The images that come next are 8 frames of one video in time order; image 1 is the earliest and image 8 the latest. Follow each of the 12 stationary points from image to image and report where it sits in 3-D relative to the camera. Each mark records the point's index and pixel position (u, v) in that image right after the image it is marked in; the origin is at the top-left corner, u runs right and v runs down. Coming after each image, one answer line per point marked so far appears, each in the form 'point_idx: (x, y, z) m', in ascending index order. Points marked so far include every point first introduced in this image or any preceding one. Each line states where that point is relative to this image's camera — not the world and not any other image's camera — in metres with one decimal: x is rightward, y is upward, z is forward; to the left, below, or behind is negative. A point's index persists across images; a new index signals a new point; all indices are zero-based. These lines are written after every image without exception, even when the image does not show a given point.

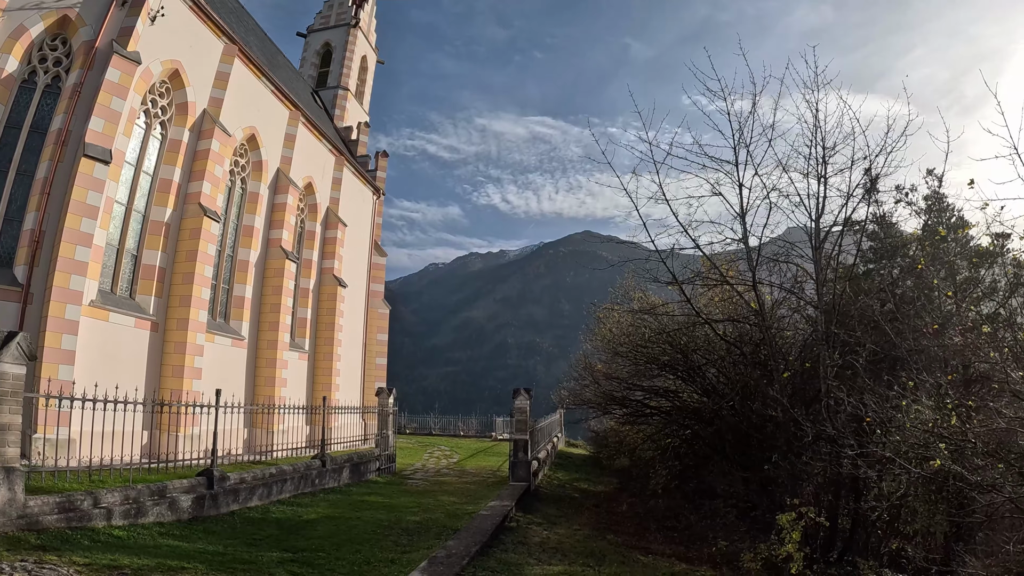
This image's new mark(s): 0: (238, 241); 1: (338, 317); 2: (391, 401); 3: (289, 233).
0: (-6.1, +1.1, +13.8) m
1: (-4.7, -0.8, +16.8) m
2: (-2.6, -2.5, +13.4) m
3: (-5.3, +1.4, +14.8) m
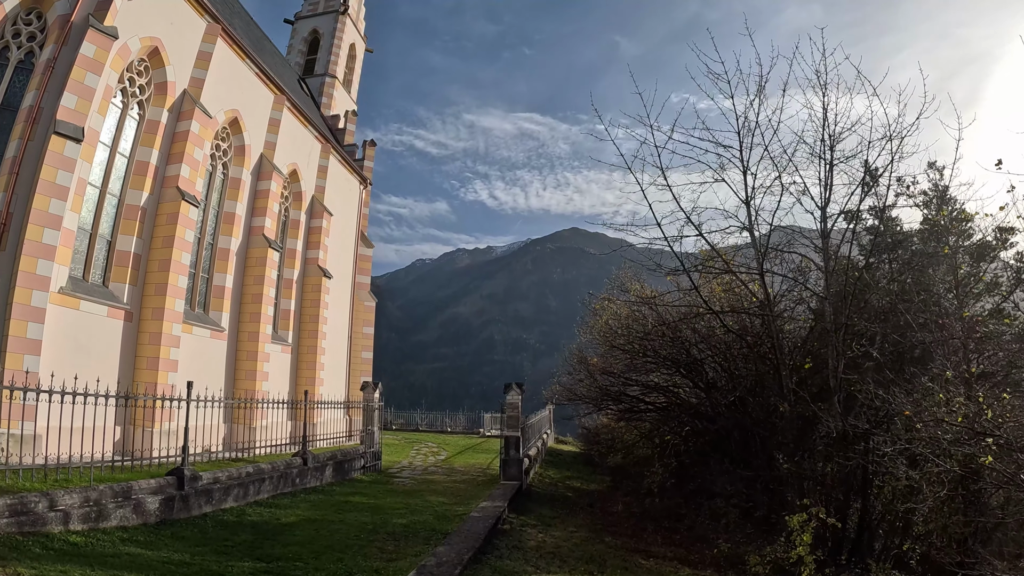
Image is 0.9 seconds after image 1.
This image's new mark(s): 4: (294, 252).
0: (-6.2, +1.3, +13.2) m
1: (-5.0, -0.5, +16.3) m
2: (-2.8, -2.3, +12.9) m
3: (-5.5, +1.6, +14.3) m
4: (-5.5, +0.9, +15.7) m
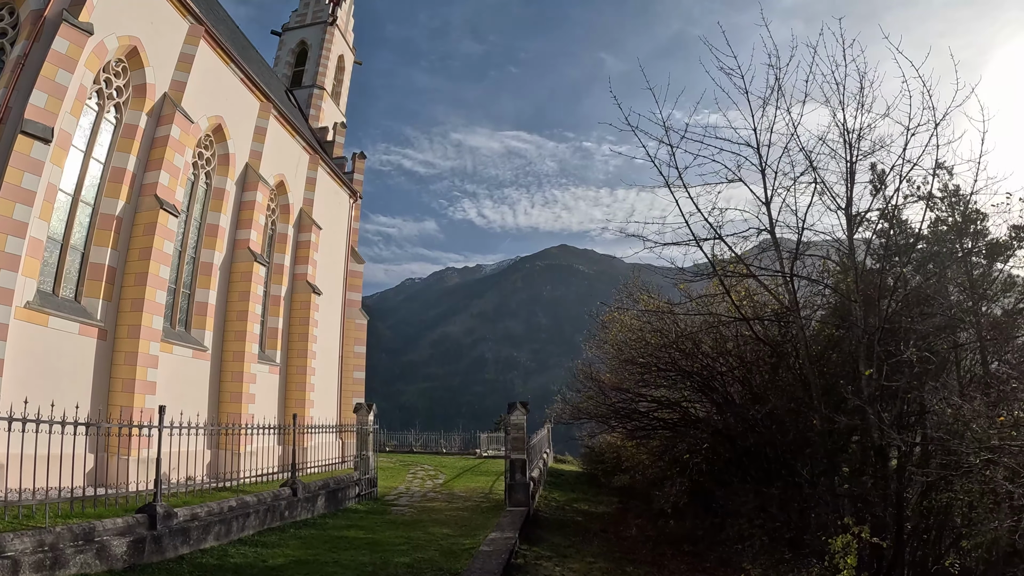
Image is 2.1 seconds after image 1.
0: (-6.2, +1.0, +12.4) m
1: (-5.0, -1.0, +15.5) m
2: (-2.8, -2.5, +12.2) m
3: (-5.6, +1.2, +13.6) m
4: (-5.6, +0.5, +15.0) m
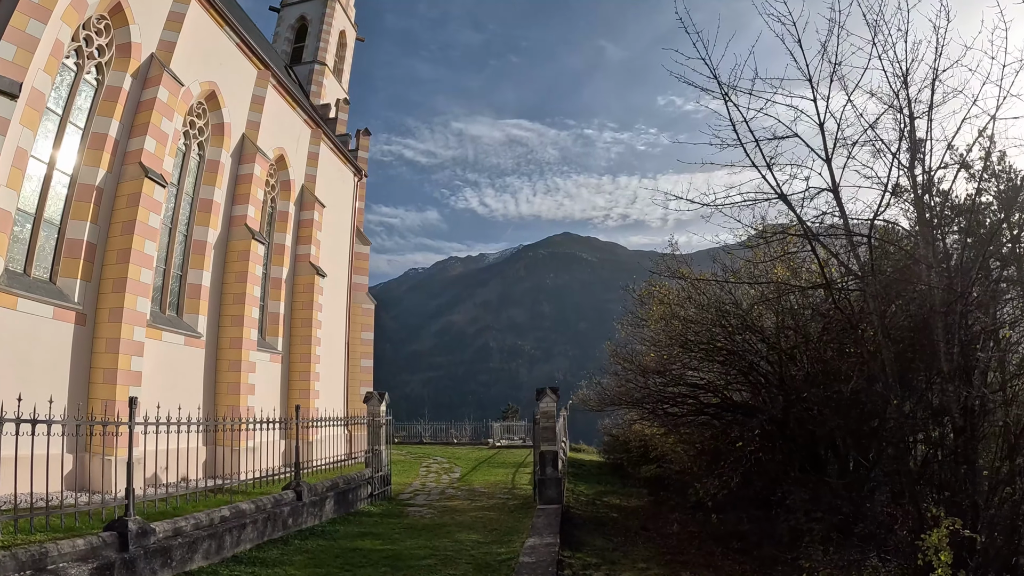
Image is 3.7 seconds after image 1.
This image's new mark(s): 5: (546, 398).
0: (-5.8, +1.3, +11.4) m
1: (-4.6, -0.5, +14.5) m
2: (-2.3, -2.2, +11.1) m
3: (-5.2, +1.6, +12.5) m
4: (-5.2, +0.9, +13.9) m
5: (+0.5, -1.7, +9.7) m
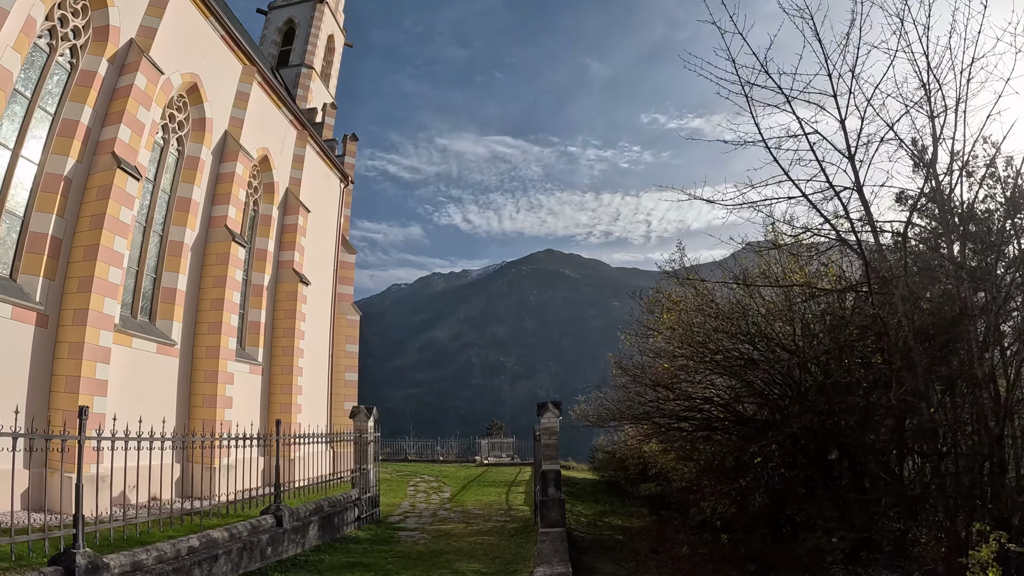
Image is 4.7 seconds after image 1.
0: (-5.9, +1.2, +10.6) m
1: (-4.7, -0.7, +13.7) m
2: (-2.4, -2.3, +10.4) m
3: (-5.2, +1.4, +11.8) m
4: (-5.3, +0.7, +13.2) m
5: (+0.5, -1.8, +9.0) m
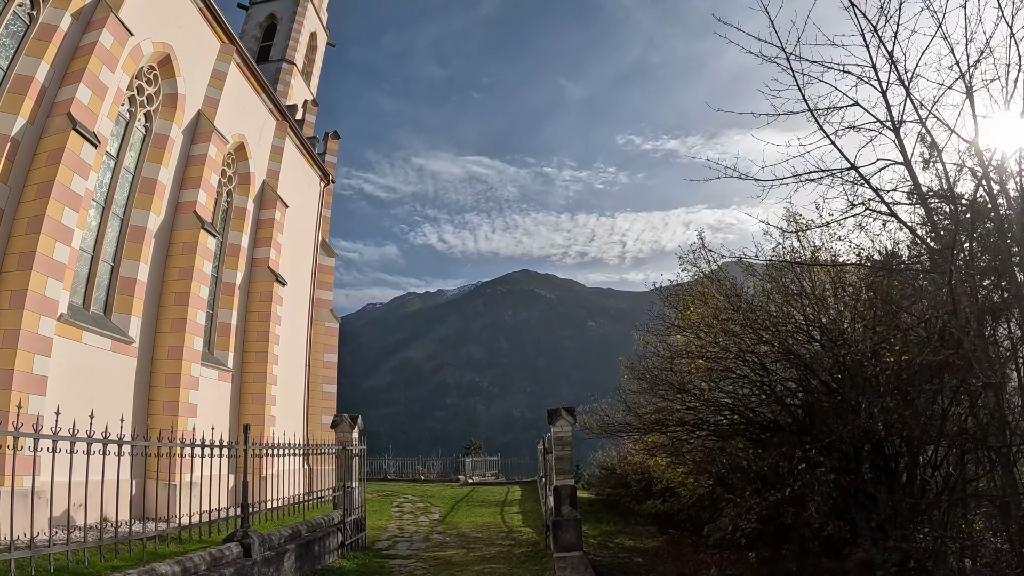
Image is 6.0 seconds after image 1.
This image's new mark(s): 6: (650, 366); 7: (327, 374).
0: (-5.9, +1.3, +9.4) m
1: (-4.8, -0.8, +12.5) m
2: (-2.4, -2.2, +9.2) m
3: (-5.3, +1.5, +10.6) m
4: (-5.4, +0.7, +12.0) m
5: (+0.6, -1.7, +8.0) m
6: (+2.2, -1.3, +10.1) m
7: (-4.6, -2.2, +15.4) m
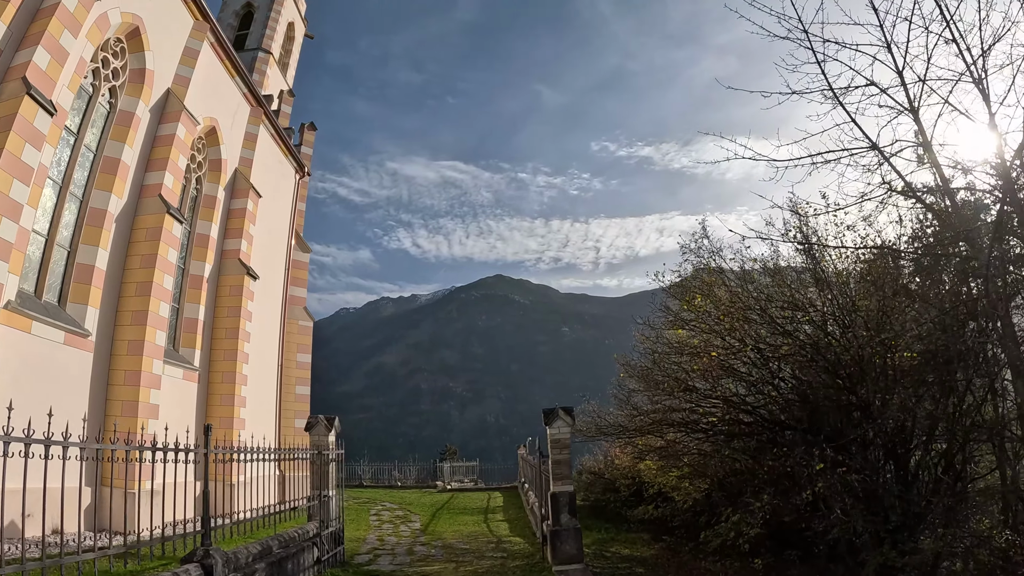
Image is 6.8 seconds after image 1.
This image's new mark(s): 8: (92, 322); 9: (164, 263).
0: (-6.0, +1.4, +8.6) m
1: (-5.1, -0.6, +11.7) m
2: (-2.5, -2.1, +8.5) m
3: (-5.4, +1.6, +9.8) m
4: (-5.6, +0.8, +11.1) m
5: (+0.5, -1.6, +7.4) m
6: (+2.1, -1.2, +9.6) m
7: (-5.0, -2.1, +14.6) m
8: (-5.7, -0.6, +8.3) m
9: (-5.3, +0.3, +9.3) m
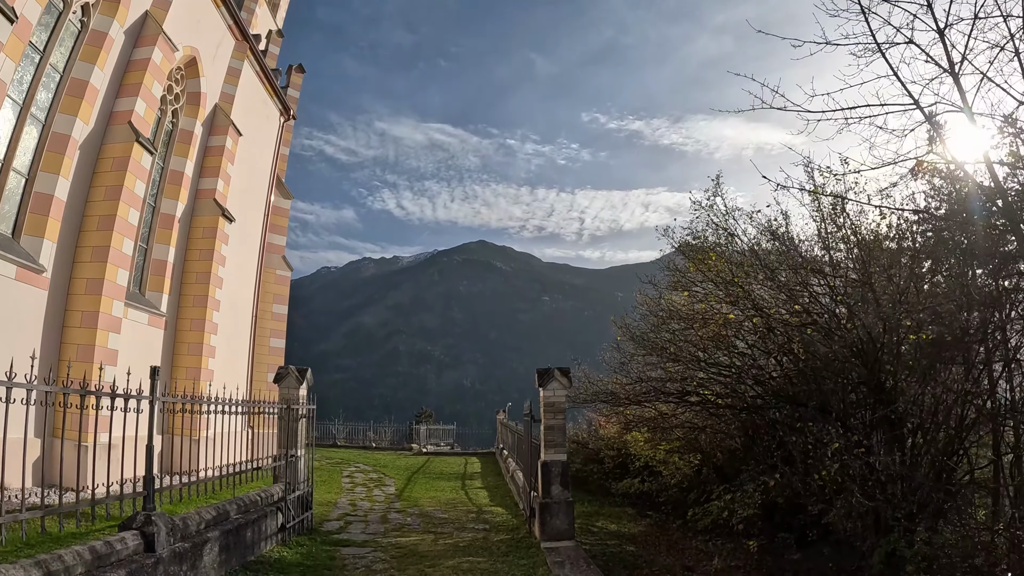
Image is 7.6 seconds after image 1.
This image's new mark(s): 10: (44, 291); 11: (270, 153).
0: (-6.0, +2.3, +7.6) m
1: (-5.2, +0.4, +10.9) m
2: (-2.7, -1.4, +7.8) m
3: (-5.4, +2.5, +8.8) m
4: (-5.7, +1.9, +10.2) m
5: (+0.4, -1.1, +6.8) m
6: (+1.9, -0.6, +9.0) m
7: (-5.3, -0.9, +13.8) m
8: (-5.8, +0.3, +7.5) m
9: (-5.3, +1.2, +8.4) m
10: (-5.8, -0.1, +7.4) m
11: (-5.7, +3.2, +14.2) m
